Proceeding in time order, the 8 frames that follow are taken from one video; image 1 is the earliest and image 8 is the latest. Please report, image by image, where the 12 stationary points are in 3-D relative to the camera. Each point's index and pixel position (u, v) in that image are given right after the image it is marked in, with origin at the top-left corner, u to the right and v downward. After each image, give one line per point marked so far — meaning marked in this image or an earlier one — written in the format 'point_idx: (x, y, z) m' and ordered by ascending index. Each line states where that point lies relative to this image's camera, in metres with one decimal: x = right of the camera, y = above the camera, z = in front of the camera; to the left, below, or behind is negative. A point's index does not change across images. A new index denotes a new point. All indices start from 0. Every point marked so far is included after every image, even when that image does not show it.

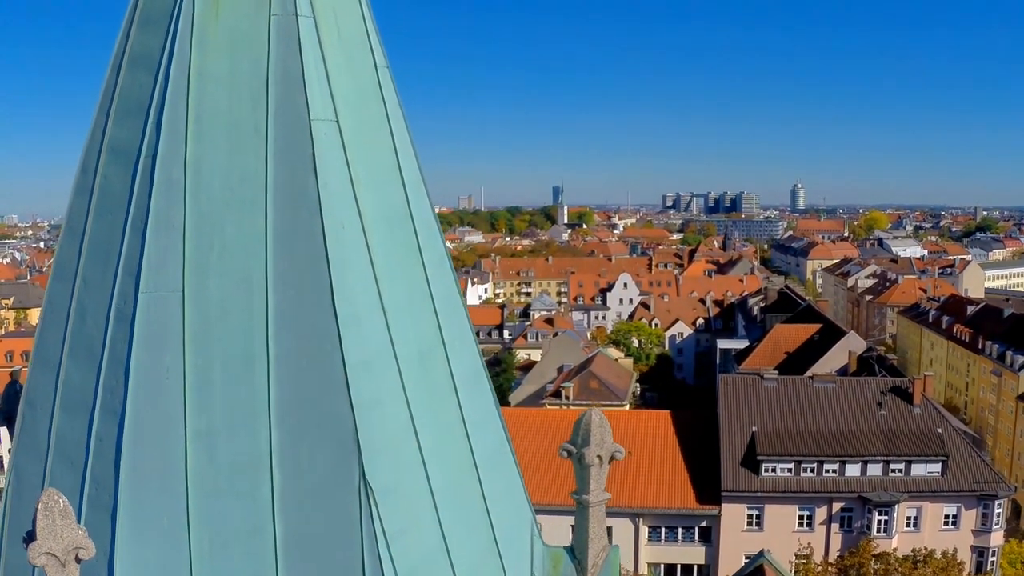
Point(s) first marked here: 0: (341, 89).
0: (-0.8, +1.0, +3.9) m
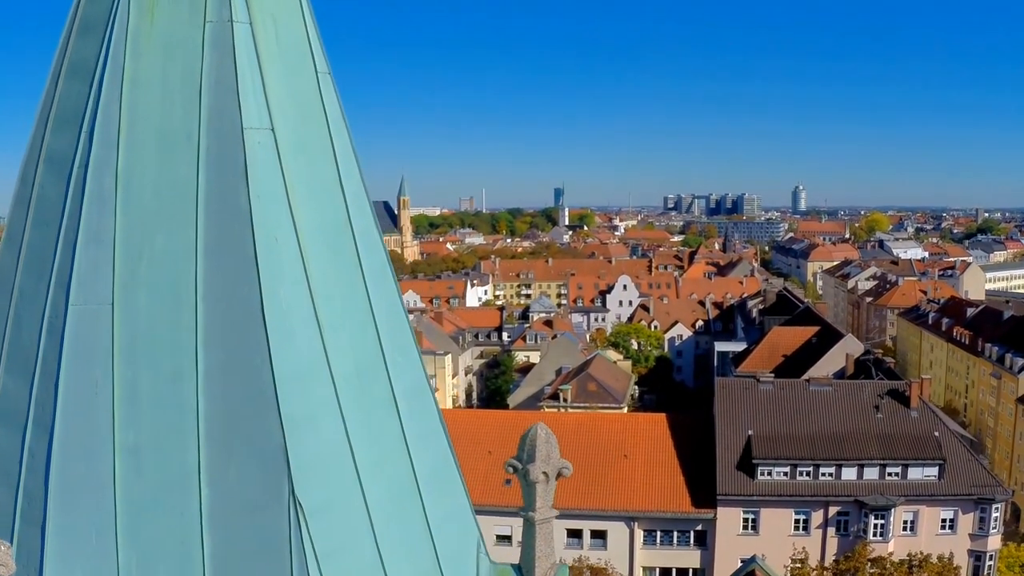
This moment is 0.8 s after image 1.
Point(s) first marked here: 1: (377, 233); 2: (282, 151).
0: (-1.1, +0.9, +3.8) m
1: (-0.8, +0.3, +4.4) m
2: (-1.1, +0.6, +3.8) m
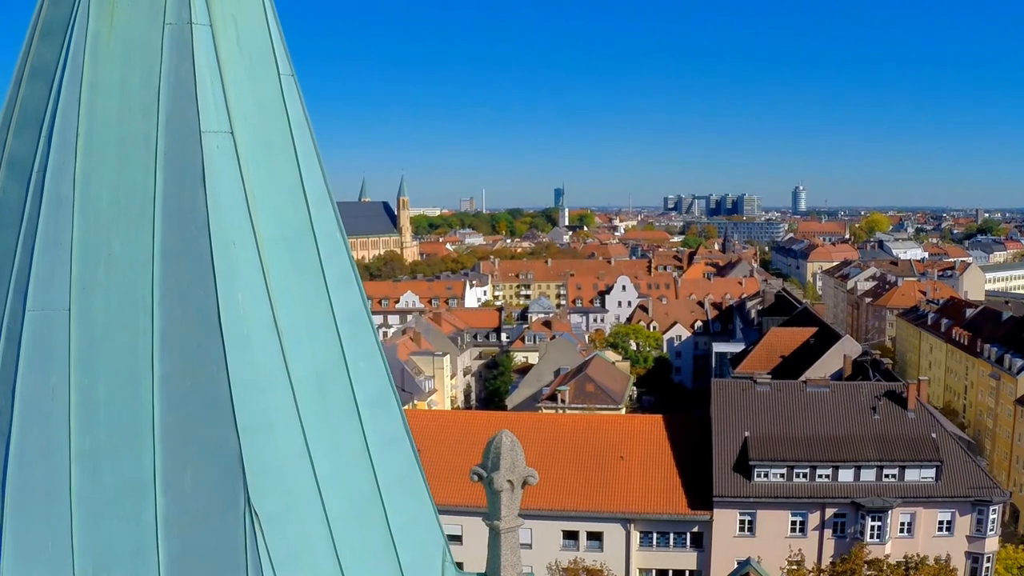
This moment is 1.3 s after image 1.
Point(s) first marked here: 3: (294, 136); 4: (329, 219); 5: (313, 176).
0: (-1.3, +0.9, +3.8) m
1: (-0.9, +0.3, +4.3) m
2: (-1.3, +0.6, +3.8) m
3: (-1.1, +0.8, +4.0) m
4: (-1.0, +0.3, +4.2) m
5: (-1.0, +0.6, +4.2) m
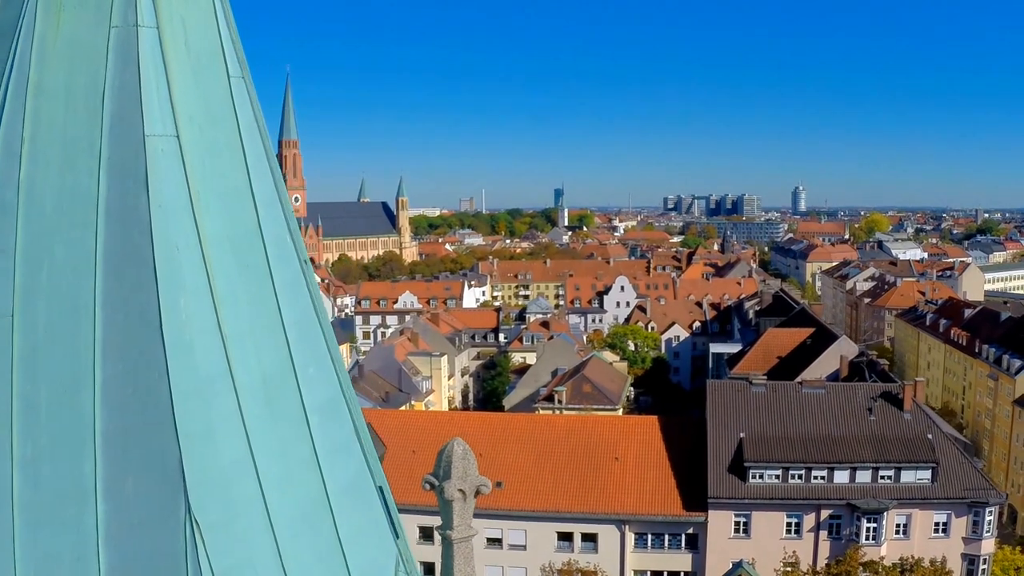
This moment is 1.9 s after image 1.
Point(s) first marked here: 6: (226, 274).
0: (-1.5, +0.8, +3.8) m
1: (-1.2, +0.2, +4.3) m
2: (-1.5, +0.6, +3.8) m
3: (-1.3, +0.7, +4.0) m
4: (-1.2, +0.3, +4.1) m
5: (-1.3, +0.5, +4.1) m
6: (-1.3, +0.1, +3.8) m
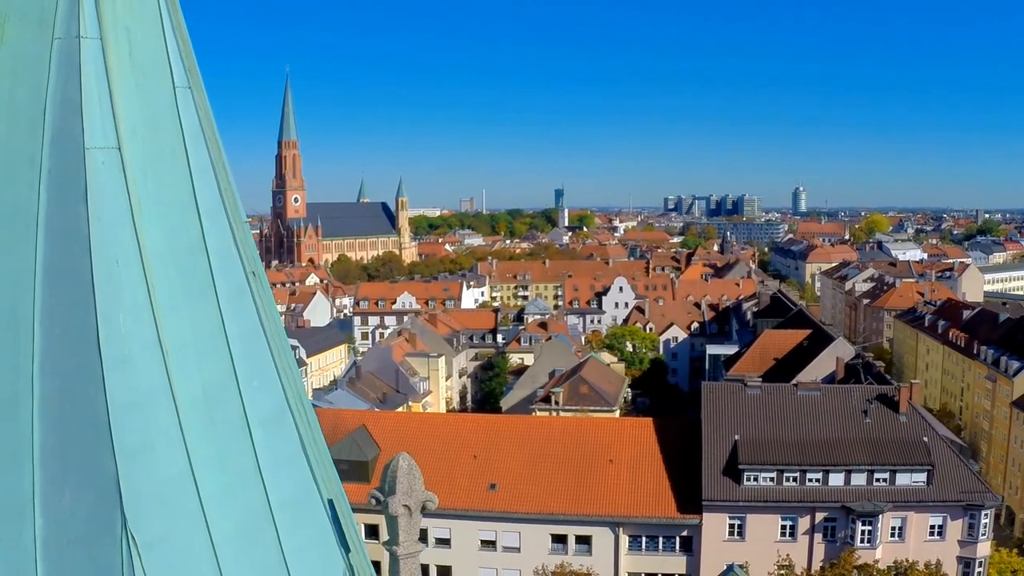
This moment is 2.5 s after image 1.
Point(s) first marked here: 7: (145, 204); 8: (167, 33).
0: (-1.8, +0.8, +3.8) m
1: (-1.4, +0.2, +4.3) m
2: (-1.7, +0.5, +3.7) m
3: (-1.6, +0.7, +4.0) m
4: (-1.4, +0.2, +4.1) m
5: (-1.5, +0.5, +4.1) m
6: (-1.6, 0.0, +3.8) m
7: (-1.7, +0.4, +3.8) m
8: (-1.7, +1.2, +4.0) m
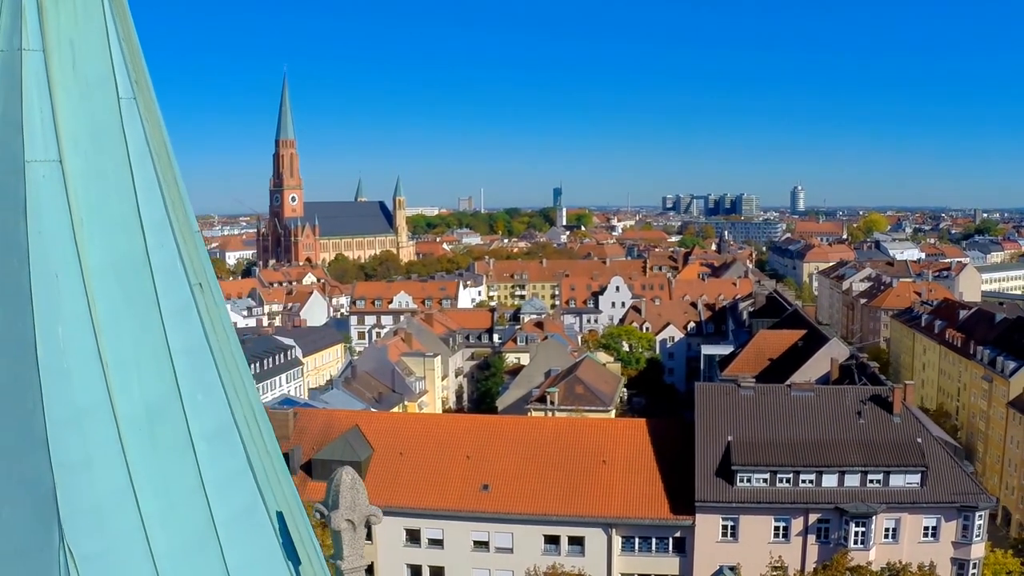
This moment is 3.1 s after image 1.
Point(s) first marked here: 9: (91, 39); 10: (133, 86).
0: (-2.0, +0.7, +3.7) m
1: (-1.7, +0.1, +4.3) m
2: (-2.0, +0.5, +3.7) m
3: (-1.8, +0.6, +3.9) m
4: (-1.7, +0.2, +4.1) m
5: (-1.8, +0.4, +4.1) m
6: (-1.8, -0.1, +3.7) m
7: (-1.9, +0.3, +3.7) m
8: (-1.9, +1.2, +3.9) m
9: (-2.0, +1.2, +4.0) m
10: (-1.8, +1.0, +4.0) m
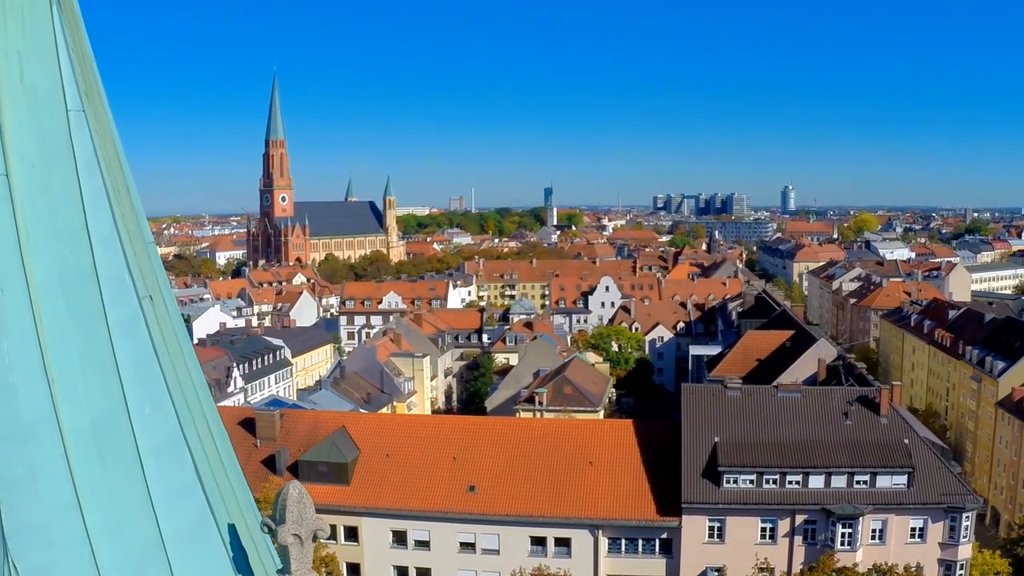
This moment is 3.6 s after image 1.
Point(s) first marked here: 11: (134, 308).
0: (-2.3, +0.7, +3.6) m
1: (-2.0, +0.1, +4.1) m
2: (-2.3, +0.4, +3.6) m
3: (-2.1, +0.6, +3.8) m
4: (-2.0, +0.1, +4.0) m
5: (-2.0, +0.4, +4.0) m
6: (-2.1, -0.1, +3.6) m
7: (-2.2, +0.3, +3.6) m
8: (-2.2, +1.1, +3.8) m
9: (-2.3, +1.2, +3.9) m
10: (-2.1, +0.9, +3.9) m
11: (-1.9, -0.1, +4.0) m
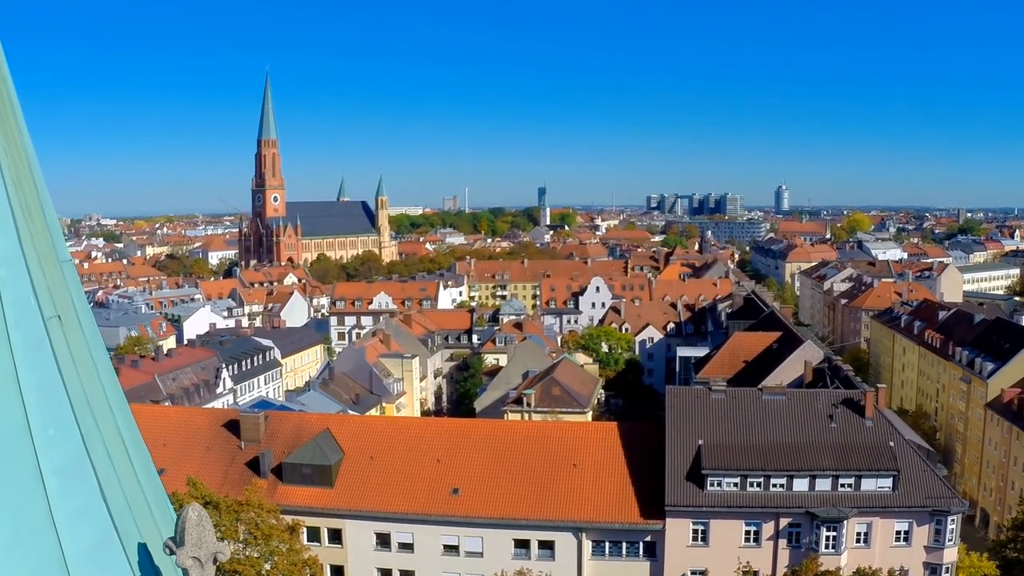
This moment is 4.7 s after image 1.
0: (-2.8, +0.6, +3.5) m
1: (-2.4, 0.0, +4.0) m
2: (-2.8, +0.3, +3.5) m
3: (-2.6, +0.5, +3.7) m
4: (-2.4, +0.1, +3.8) m
5: (-2.5, +0.3, +3.8) m
6: (-2.6, -0.2, +3.5) m
7: (-2.7, +0.2, +3.5) m
8: (-2.7, +1.0, +3.7) m
9: (-2.8, +1.1, +3.8) m
10: (-2.6, +0.9, +3.7) m
11: (-2.4, -0.1, +3.9) m
